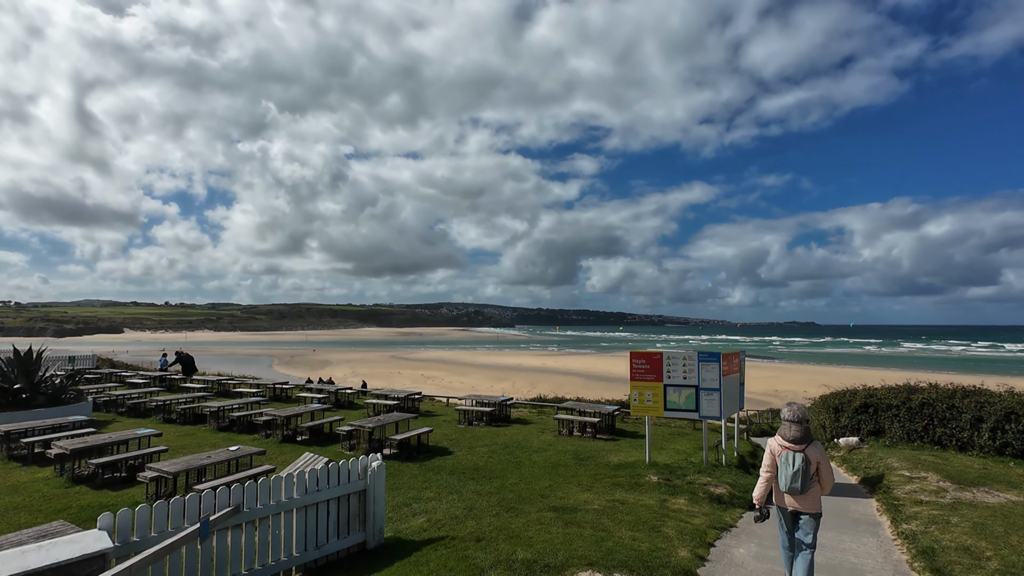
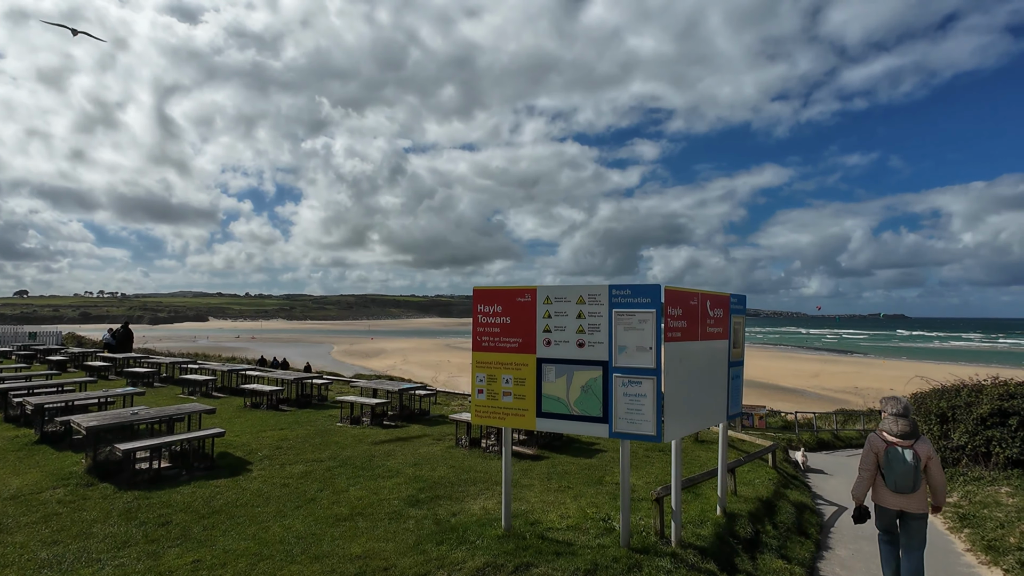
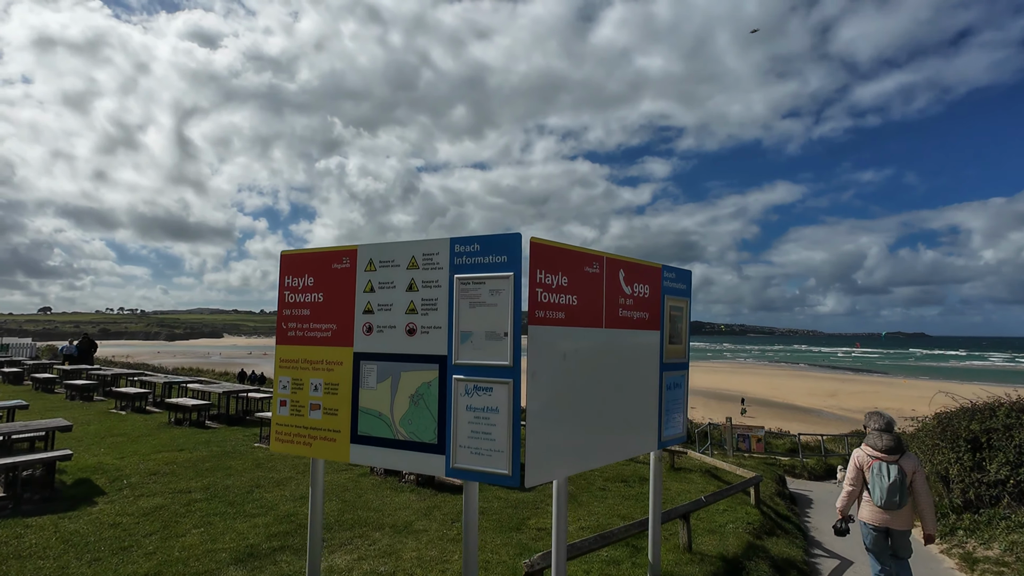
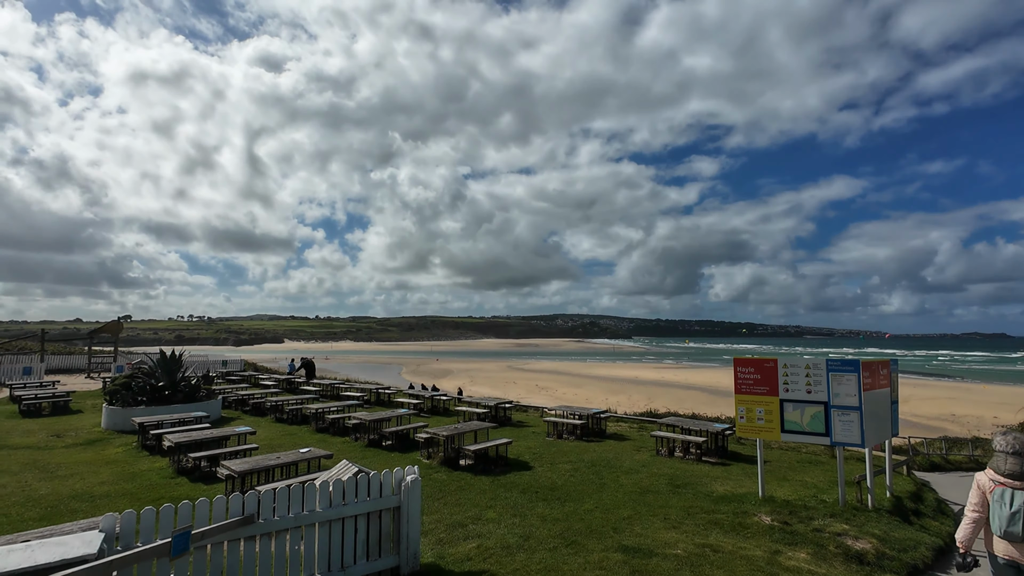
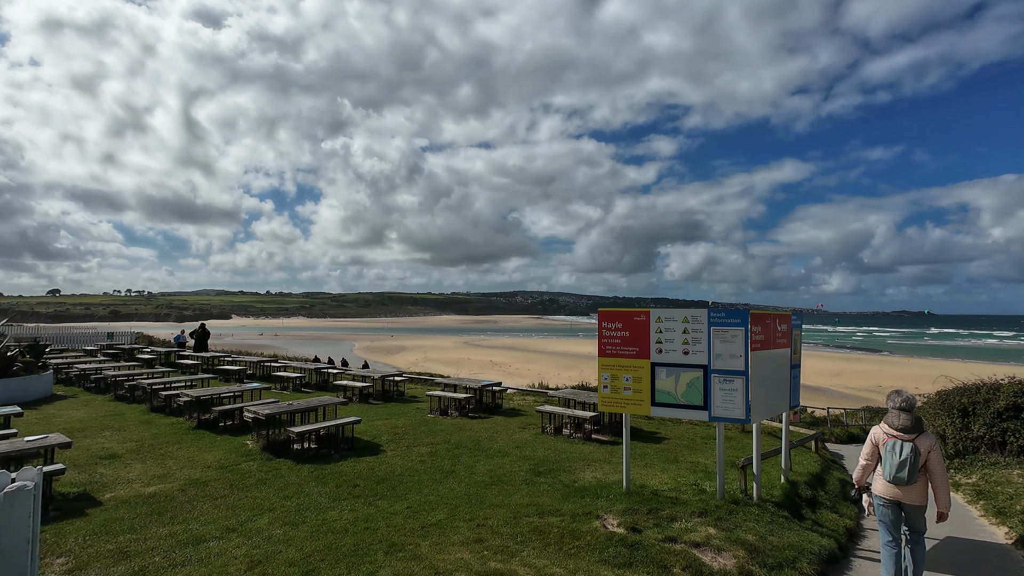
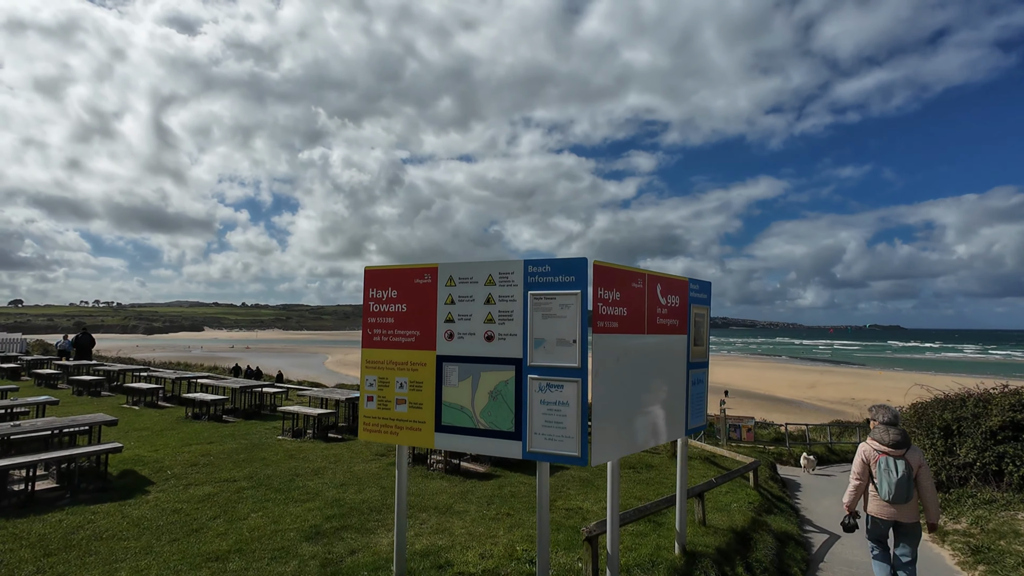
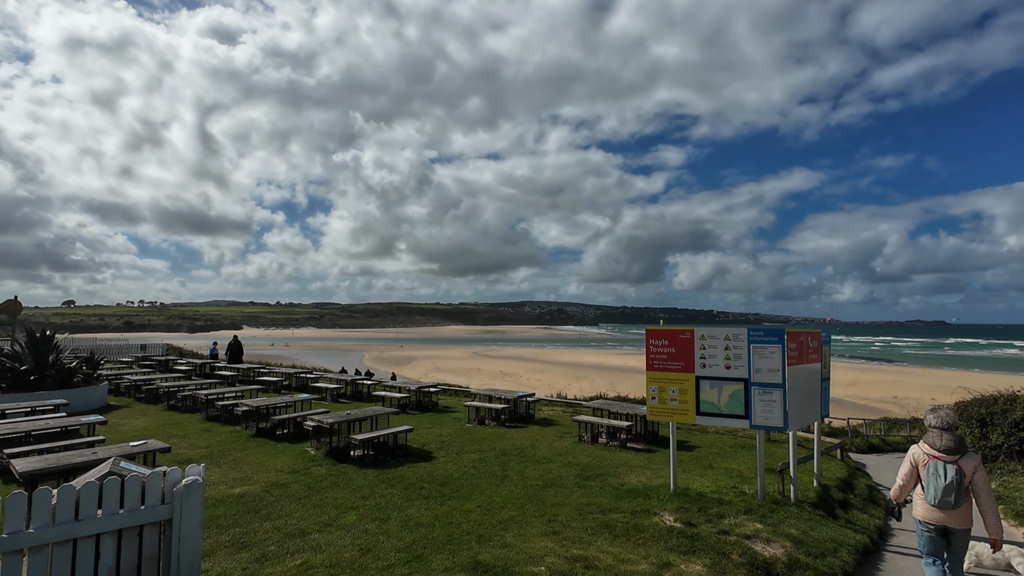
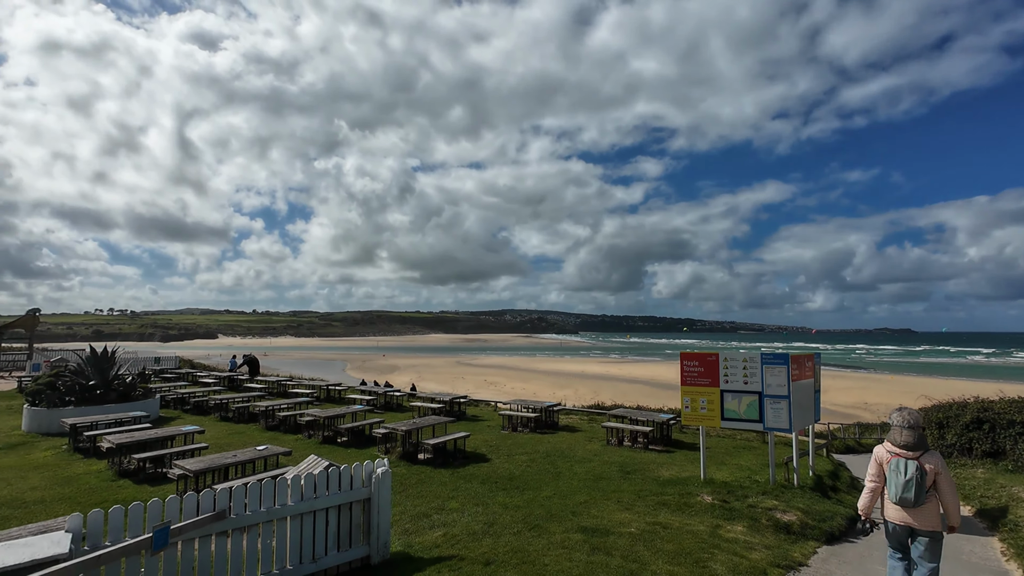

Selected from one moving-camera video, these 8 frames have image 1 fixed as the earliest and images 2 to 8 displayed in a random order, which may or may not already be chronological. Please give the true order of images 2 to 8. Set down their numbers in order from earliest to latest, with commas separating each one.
8, 4, 7, 5, 2, 6, 3
